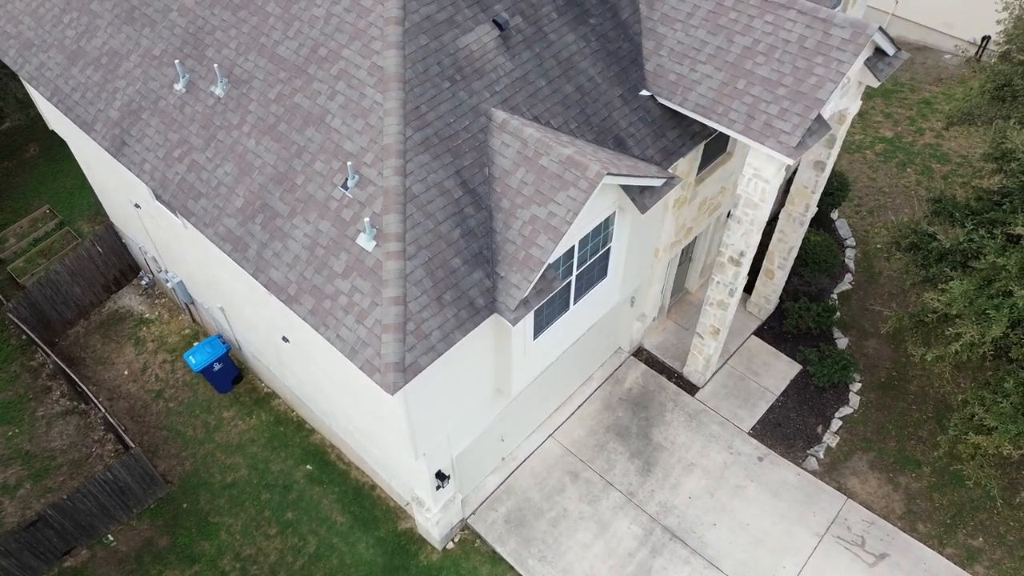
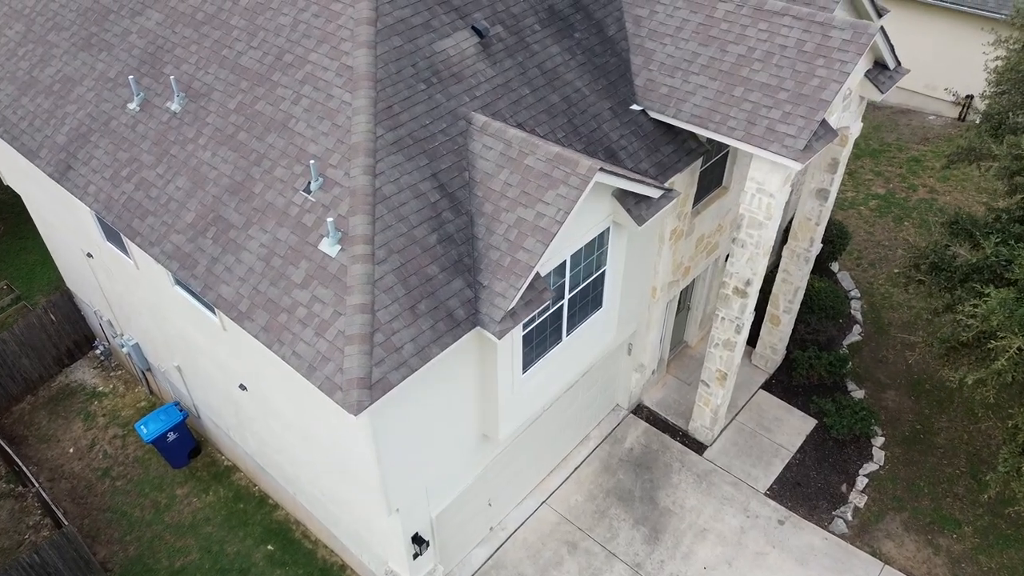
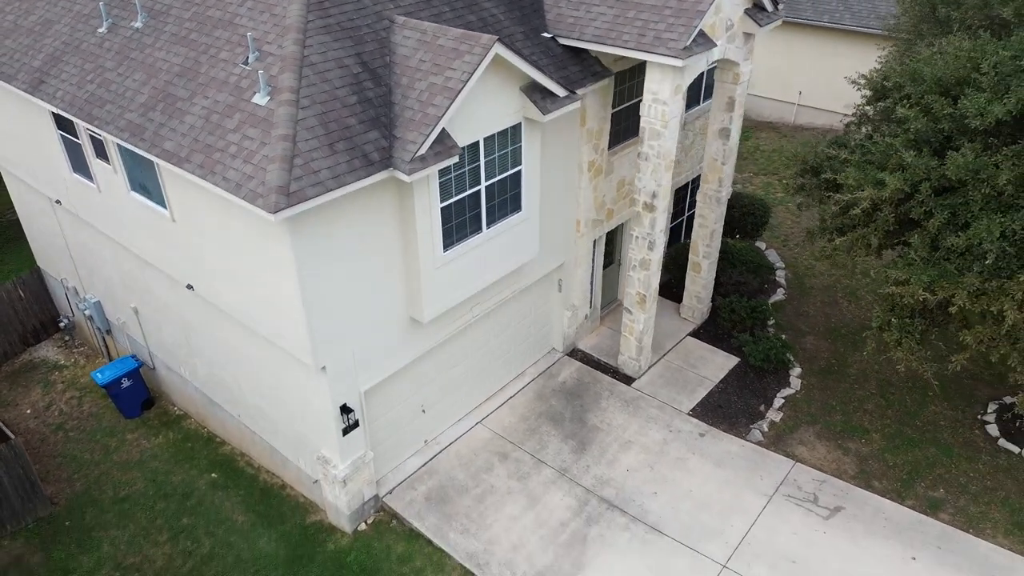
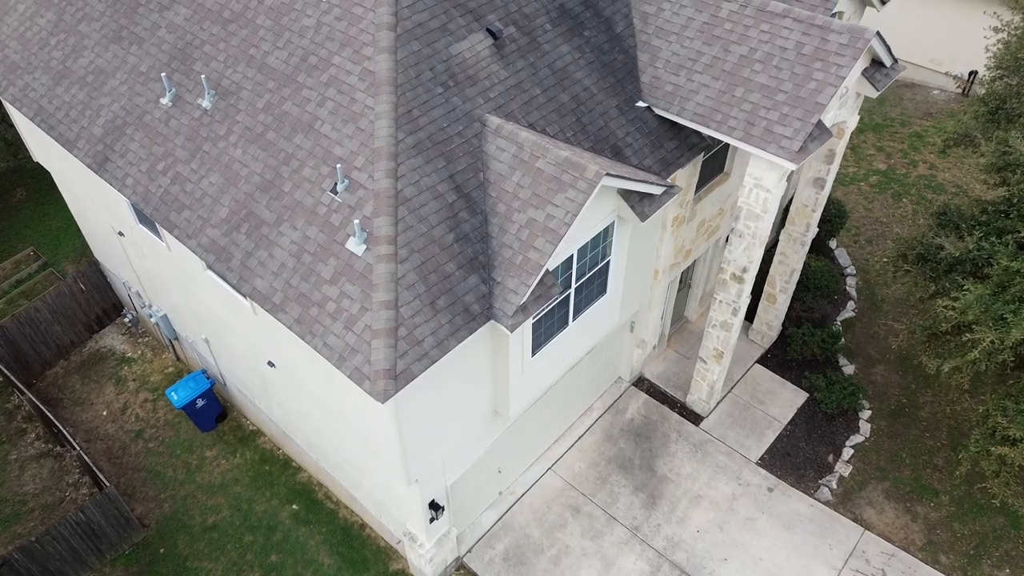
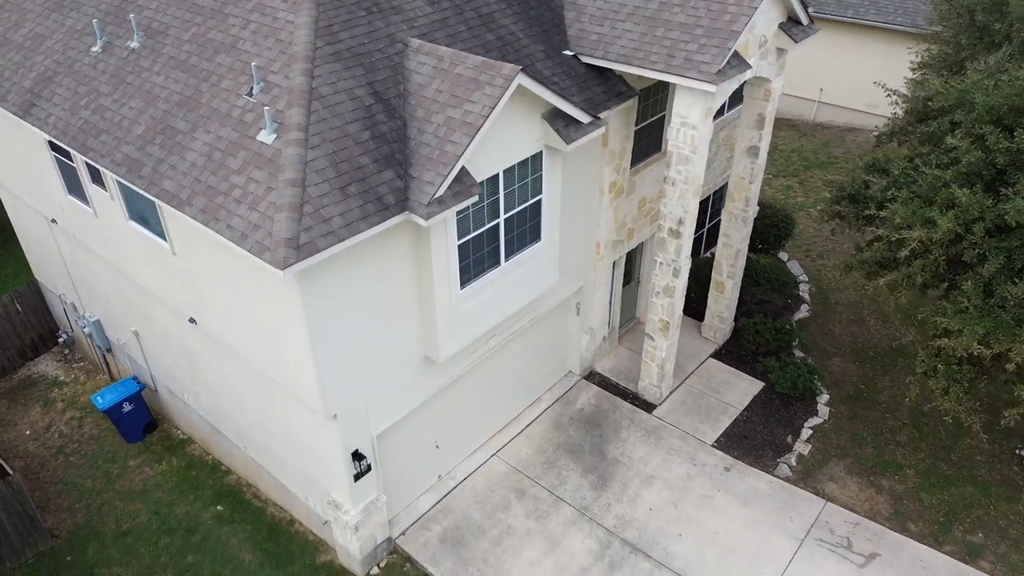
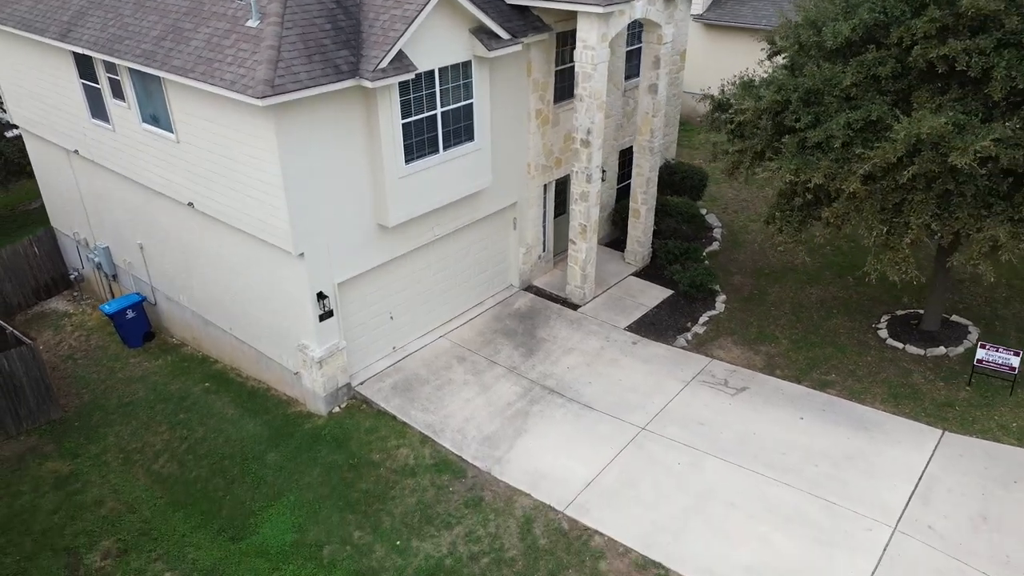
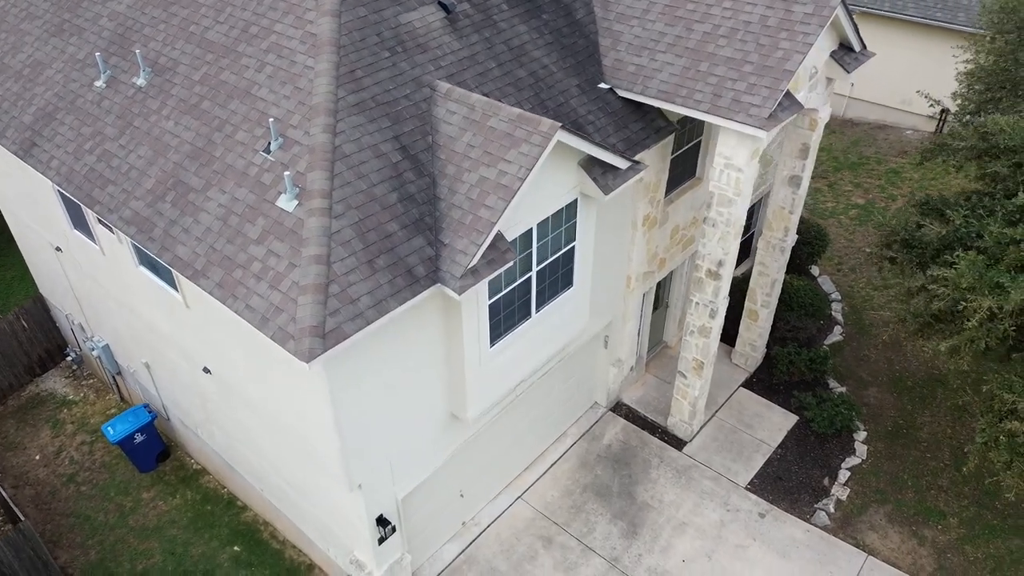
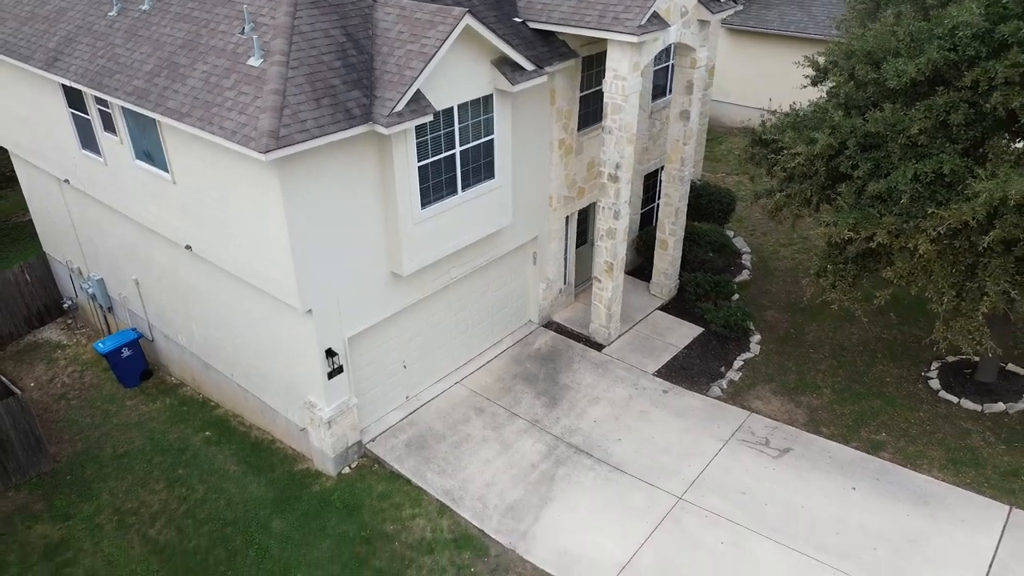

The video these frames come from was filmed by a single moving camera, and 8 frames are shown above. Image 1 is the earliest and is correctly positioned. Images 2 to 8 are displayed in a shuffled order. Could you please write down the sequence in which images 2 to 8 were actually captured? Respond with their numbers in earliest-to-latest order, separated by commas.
4, 2, 7, 5, 3, 8, 6
